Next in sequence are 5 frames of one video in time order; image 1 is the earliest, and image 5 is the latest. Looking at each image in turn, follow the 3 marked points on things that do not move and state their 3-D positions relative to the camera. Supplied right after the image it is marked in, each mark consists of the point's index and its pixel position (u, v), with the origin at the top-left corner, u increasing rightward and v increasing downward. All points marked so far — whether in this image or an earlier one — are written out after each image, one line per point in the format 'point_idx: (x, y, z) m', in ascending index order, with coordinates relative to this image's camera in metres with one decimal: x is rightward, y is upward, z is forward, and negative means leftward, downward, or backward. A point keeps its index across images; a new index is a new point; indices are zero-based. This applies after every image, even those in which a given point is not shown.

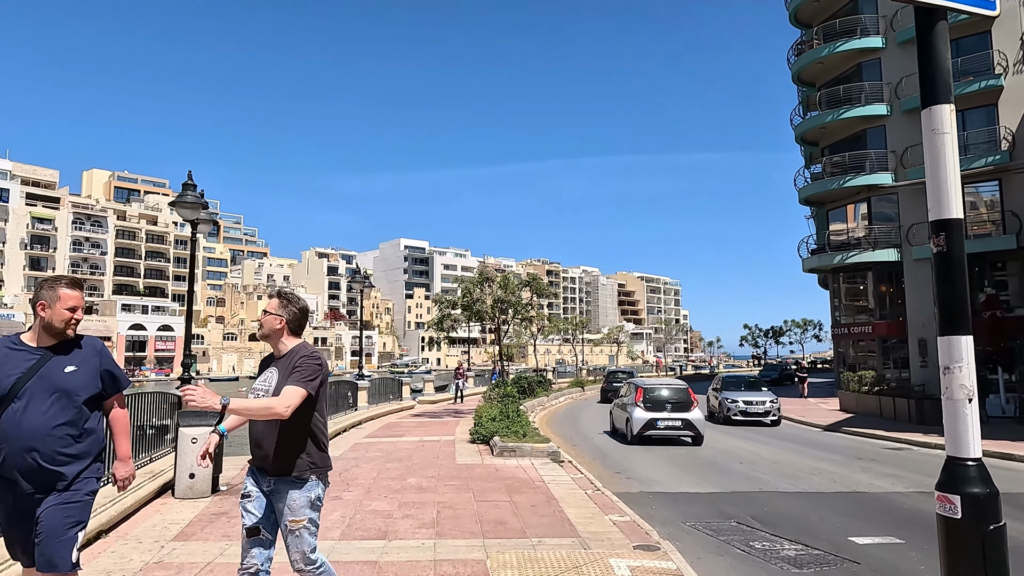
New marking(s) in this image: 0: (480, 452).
0: (-0.5, -2.9, +11.8) m
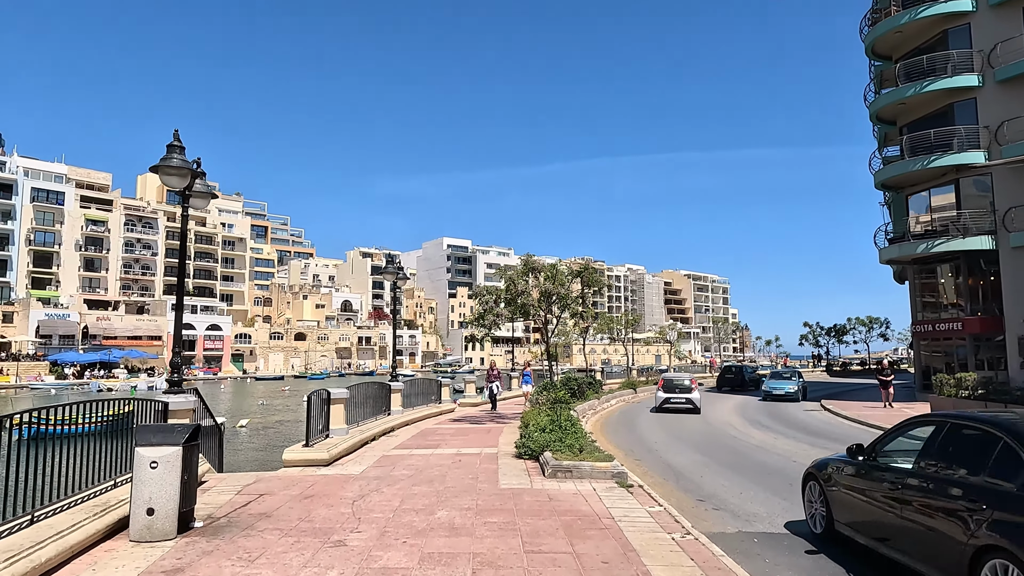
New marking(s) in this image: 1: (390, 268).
0: (+0.3, -2.7, +9.7) m
1: (-3.6, +0.6, +19.6) m
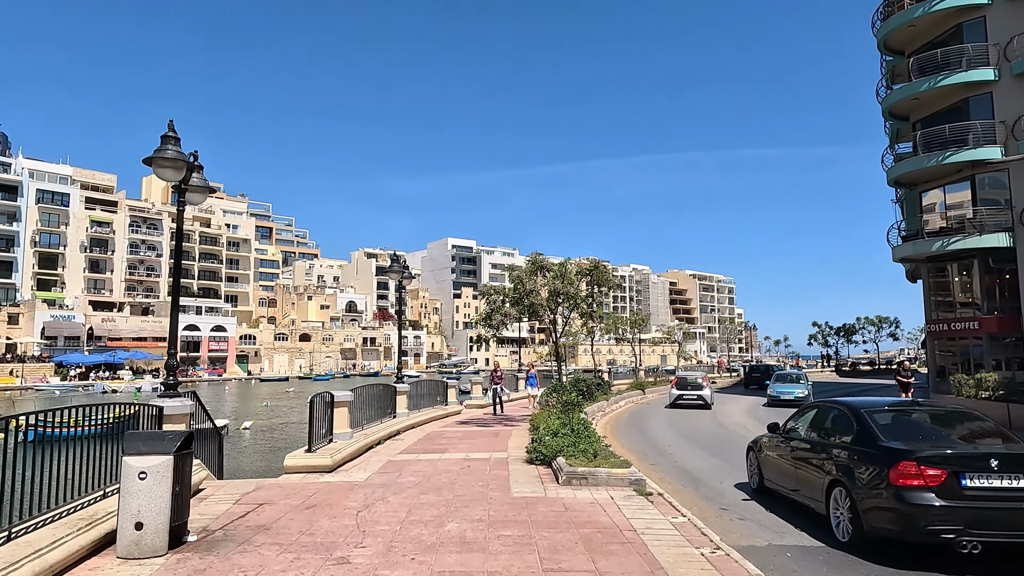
0: (+0.4, -2.6, +9.3) m
1: (-3.4, +0.6, +19.2) m
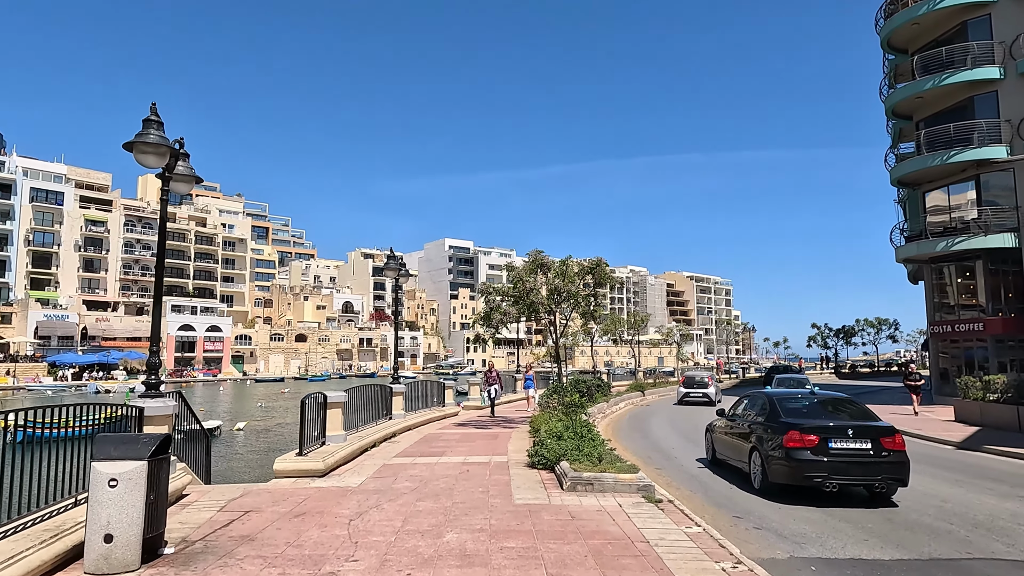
0: (+0.4, -2.6, +8.8) m
1: (-3.4, +0.7, +18.7) m
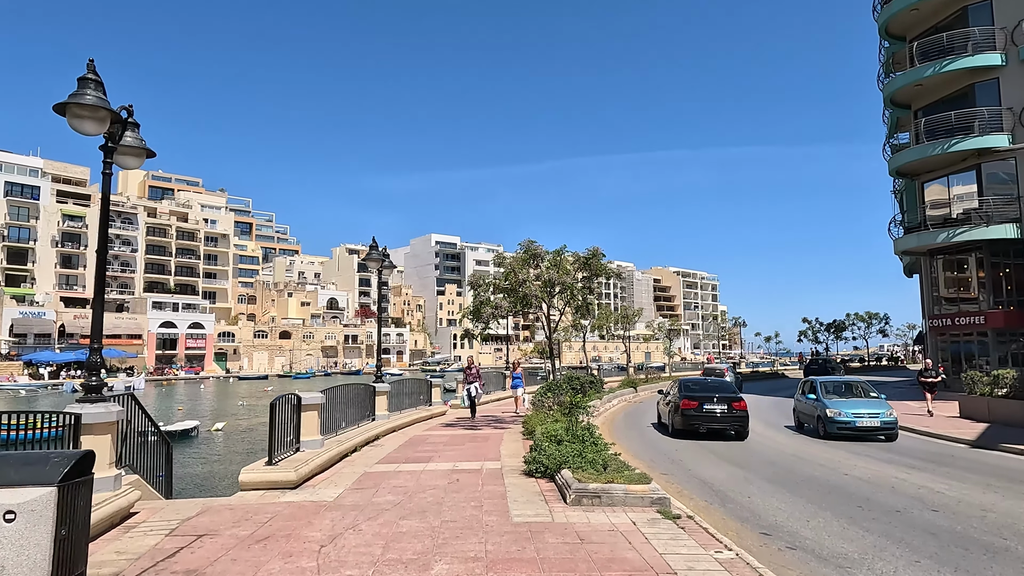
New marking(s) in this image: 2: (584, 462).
0: (+0.4, -2.4, +7.8) m
1: (-3.6, +0.9, +17.6) m
2: (+0.9, -2.2, +8.7) m
